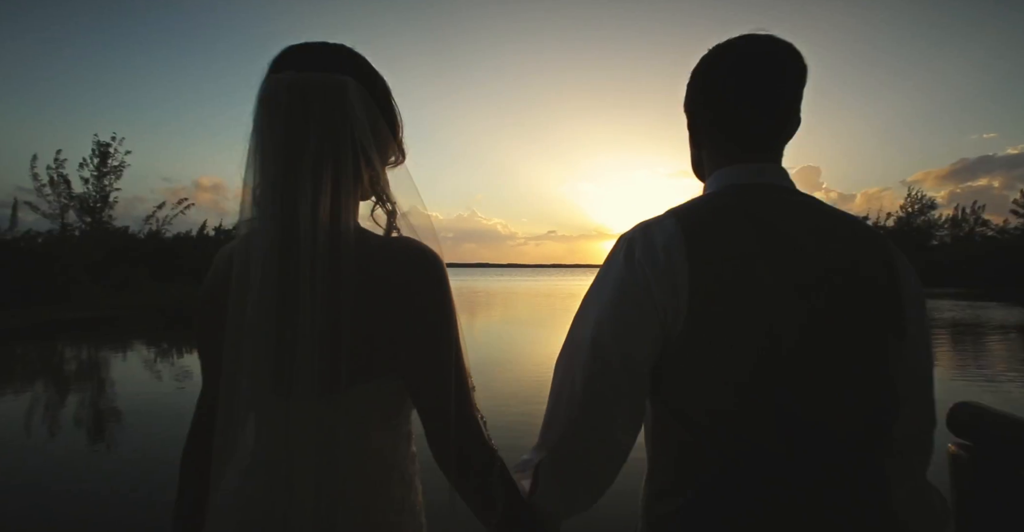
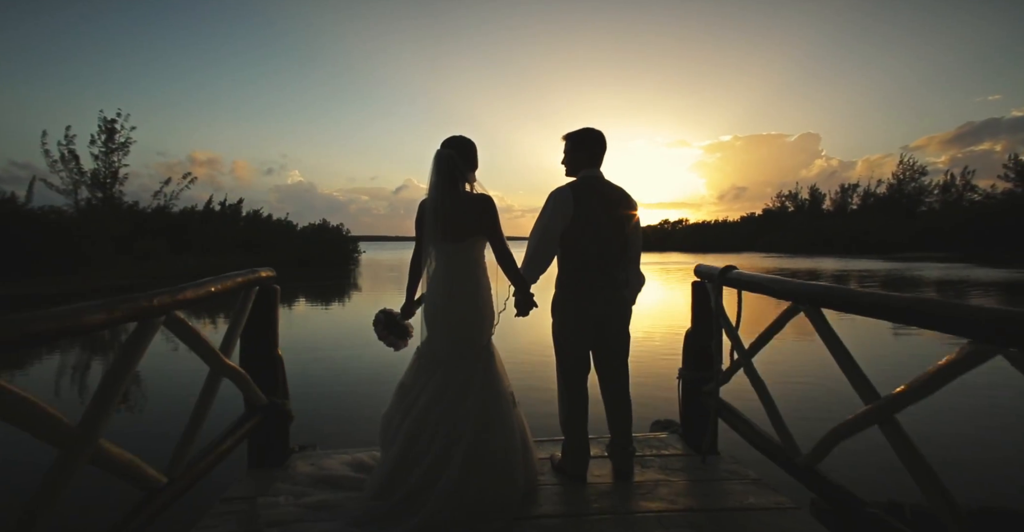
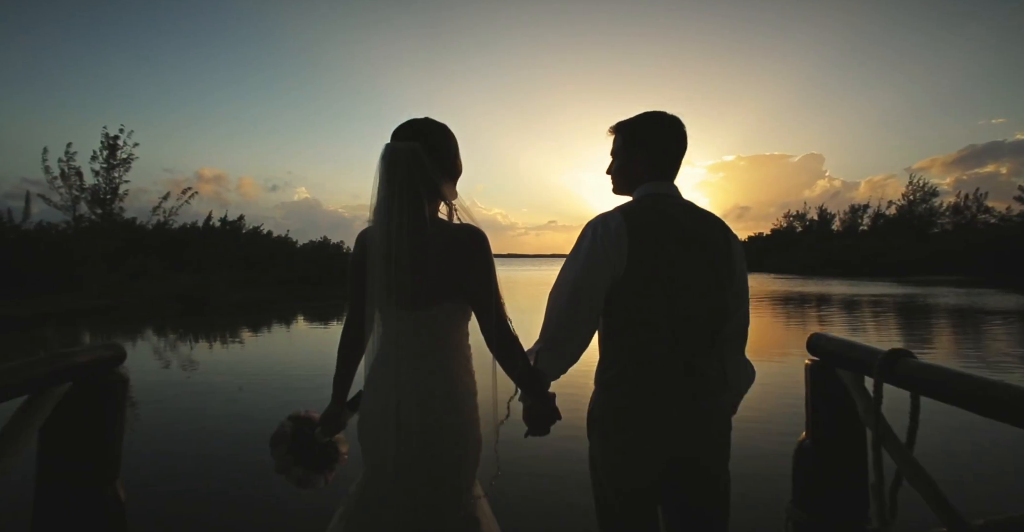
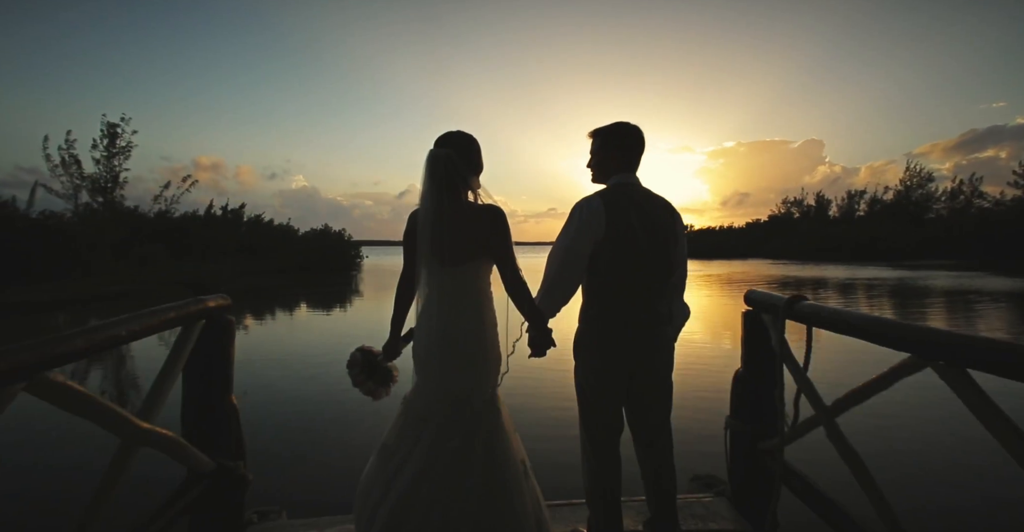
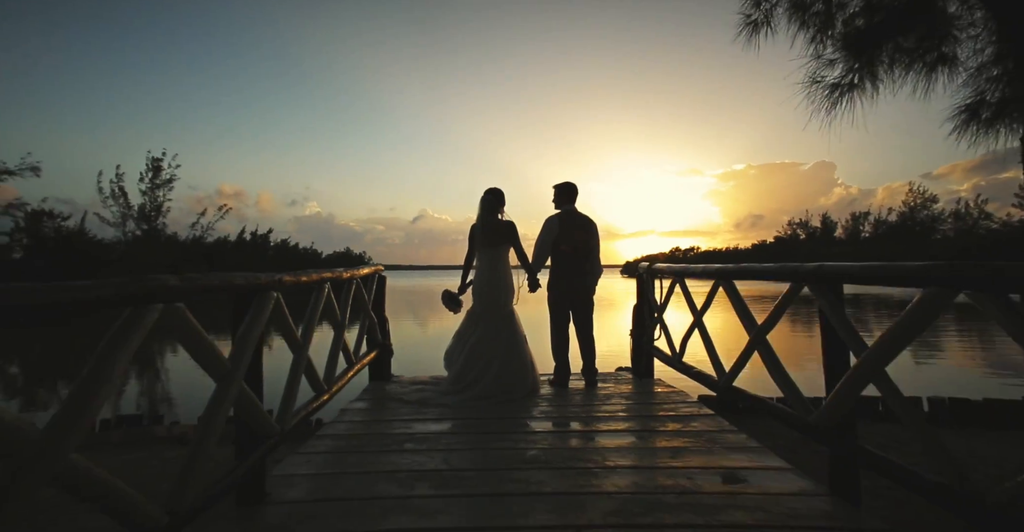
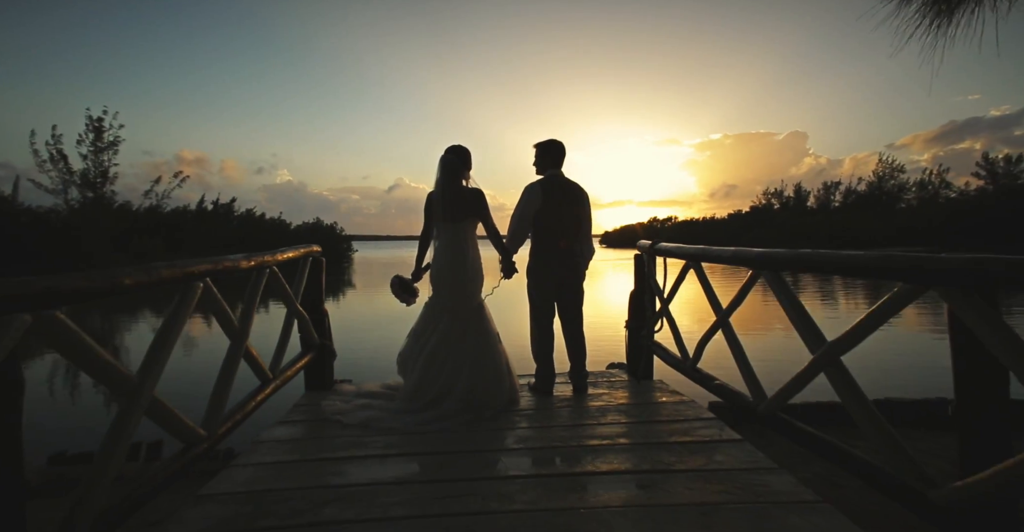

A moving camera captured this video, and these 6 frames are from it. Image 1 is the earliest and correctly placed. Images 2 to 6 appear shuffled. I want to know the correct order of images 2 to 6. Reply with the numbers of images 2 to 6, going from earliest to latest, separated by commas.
3, 4, 2, 6, 5
